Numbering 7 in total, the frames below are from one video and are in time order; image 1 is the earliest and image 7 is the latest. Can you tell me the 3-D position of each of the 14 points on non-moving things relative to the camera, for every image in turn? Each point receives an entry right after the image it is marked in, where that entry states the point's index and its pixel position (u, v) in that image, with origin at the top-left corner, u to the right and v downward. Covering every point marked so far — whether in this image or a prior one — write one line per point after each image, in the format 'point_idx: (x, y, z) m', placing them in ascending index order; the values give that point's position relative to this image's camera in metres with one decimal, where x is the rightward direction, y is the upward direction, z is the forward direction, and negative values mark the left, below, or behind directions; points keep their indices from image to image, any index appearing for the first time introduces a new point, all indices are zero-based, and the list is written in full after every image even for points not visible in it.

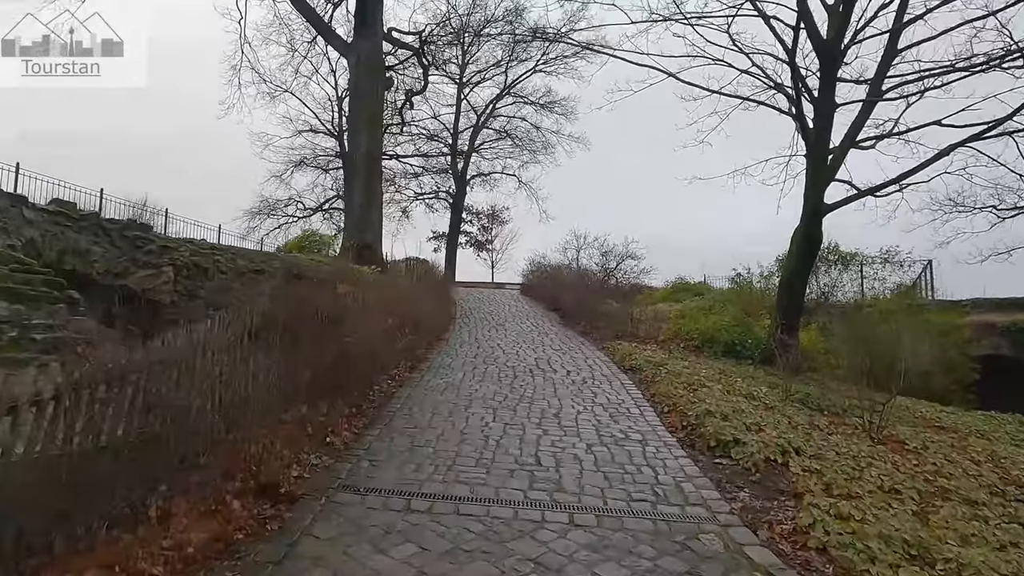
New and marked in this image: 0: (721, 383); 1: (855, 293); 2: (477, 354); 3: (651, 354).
0: (+2.6, -1.2, +8.0) m
1: (+8.6, -0.1, +16.3) m
2: (-0.5, -1.0, +10.0) m
3: (+2.3, -1.1, +10.5) m
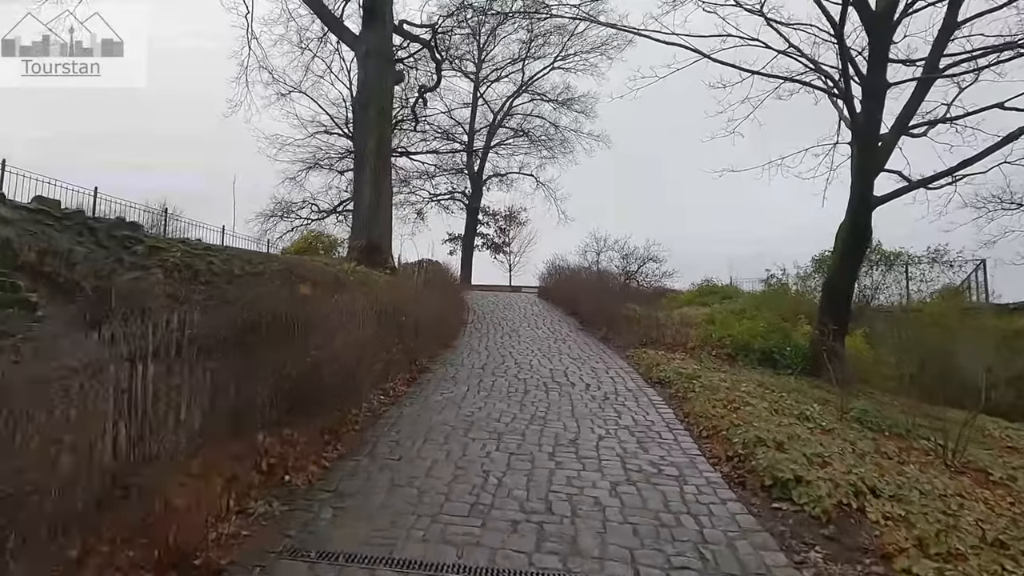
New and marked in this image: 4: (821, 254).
0: (+2.7, -1.2, +6.9) m
1: (+9.0, -0.2, +15.0) m
2: (-0.4, -1.0, +9.0) m
3: (+2.4, -1.1, +9.4) m
4: (+7.7, +0.8, +16.2) m
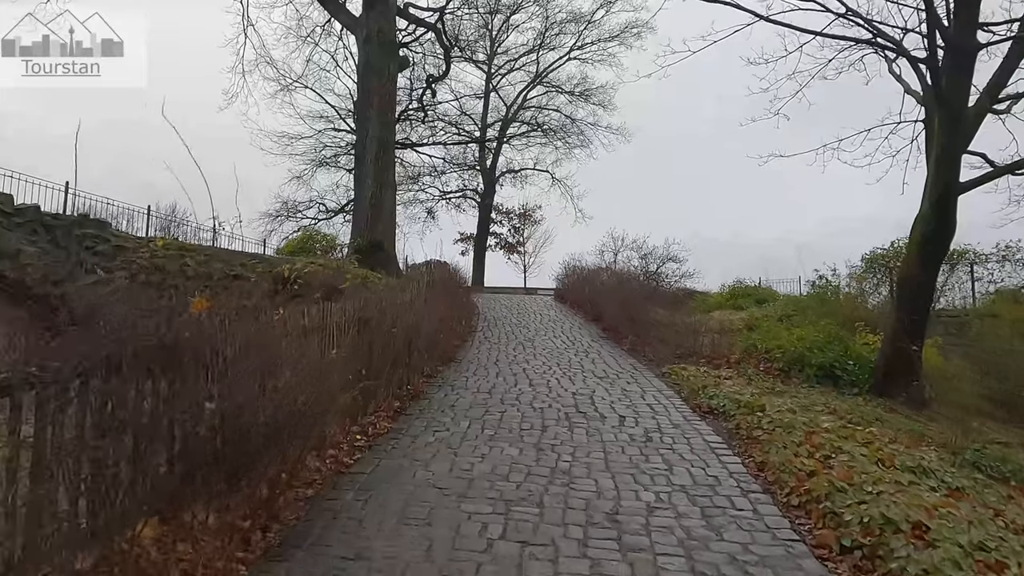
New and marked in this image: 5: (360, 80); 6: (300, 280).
0: (+2.8, -1.2, +5.2) m
1: (+9.2, -0.2, +13.2) m
2: (-0.2, -1.1, +7.4) m
3: (+2.6, -1.2, +7.8) m
4: (+8.0, +0.8, +14.5) m
5: (-4.2, +5.7, +17.8) m
6: (-3.9, +0.2, +12.3) m
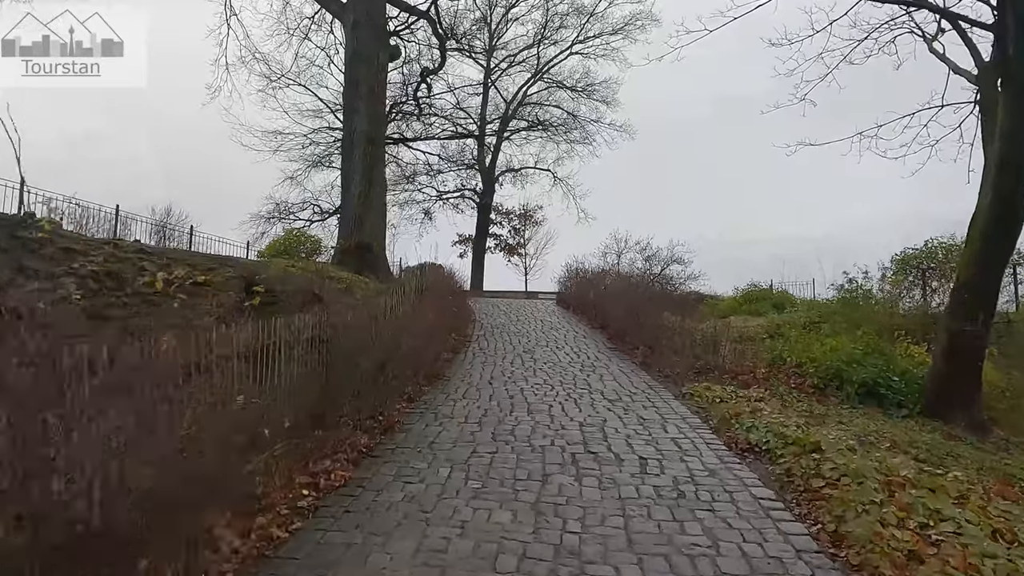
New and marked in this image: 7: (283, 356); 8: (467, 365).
0: (+2.7, -1.3, +4.0) m
1: (+9.2, -0.3, +12.0) m
2: (-0.3, -1.2, +6.2) m
3: (+2.6, -1.2, +6.6) m
4: (+8.0, +0.7, +13.2) m
5: (-4.2, +5.6, +16.6) m
6: (-4.0, 0.0, +11.1) m
7: (-1.6, -0.5, +4.5) m
8: (-0.6, -1.1, +9.4) m
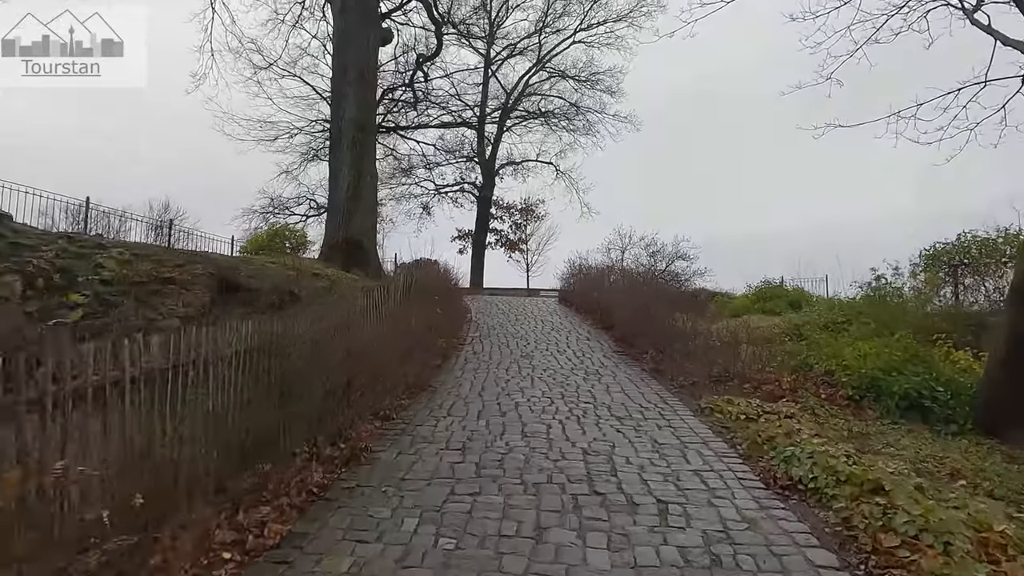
0: (+2.7, -1.3, +3.1) m
1: (+9.2, -0.2, +11.0) m
2: (-0.3, -1.2, +5.3) m
3: (+2.5, -1.2, +5.6) m
4: (+7.9, +0.8, +12.2) m
5: (-4.2, +5.6, +15.6) m
6: (-4.0, +0.1, +10.1) m
7: (-1.6, -0.5, +3.6) m
8: (-0.7, -1.1, +8.4) m
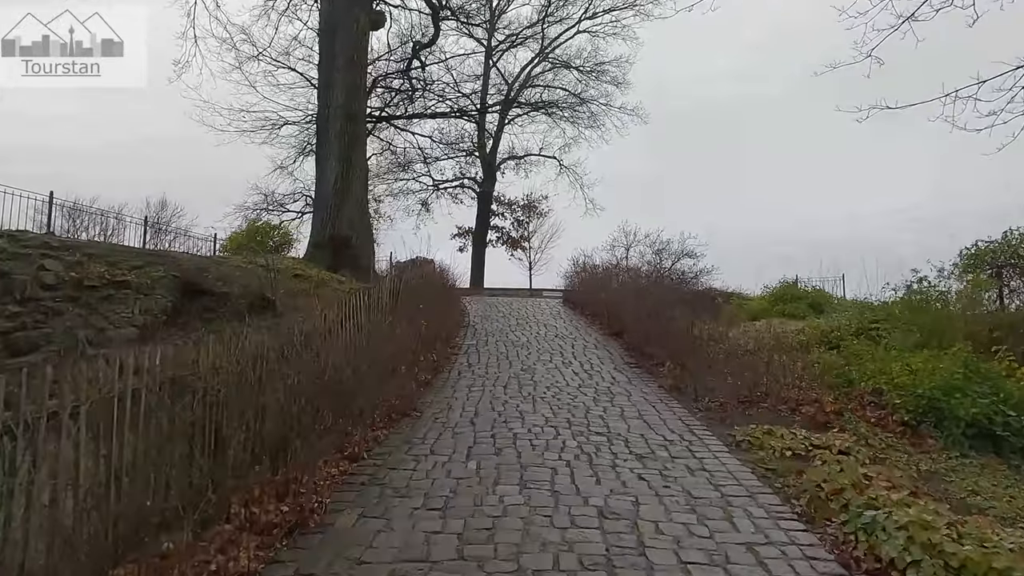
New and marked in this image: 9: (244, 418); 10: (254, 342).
0: (+2.6, -1.4, +2.0) m
1: (+9.2, -0.3, +9.9) m
2: (-0.4, -1.3, +4.2) m
3: (+2.5, -1.3, +4.5) m
4: (+7.9, +0.7, +11.1) m
5: (-4.2, +5.6, +14.5) m
6: (-4.0, 0.0, +9.1) m
7: (-1.7, -0.6, +2.5) m
8: (-0.7, -1.2, +7.4) m
9: (-1.5, -0.7, +3.7) m
10: (-1.5, -0.3, +3.9) m
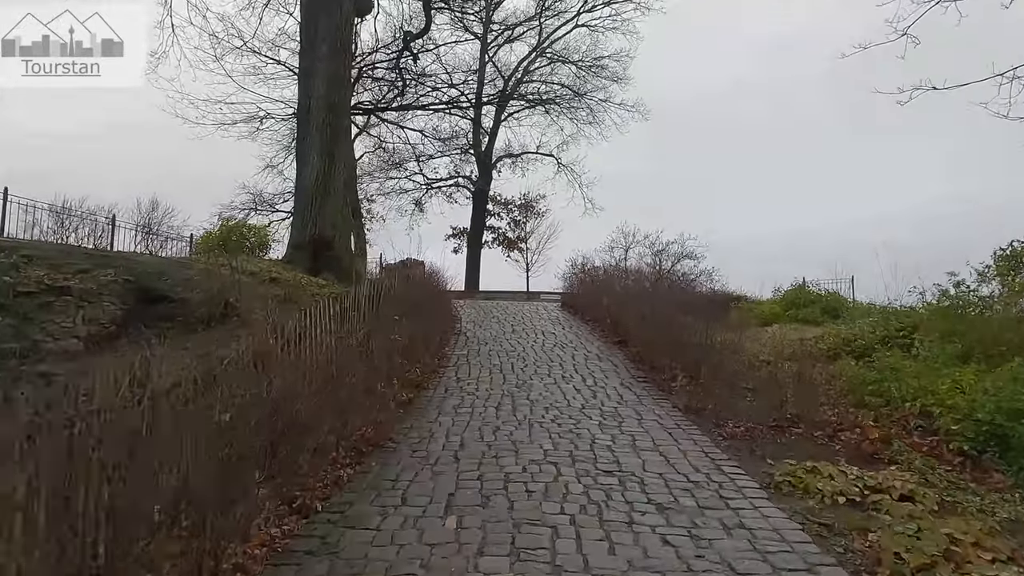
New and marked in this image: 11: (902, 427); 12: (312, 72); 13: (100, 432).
0: (+2.6, -1.5, +1.0) m
1: (+9.1, -0.4, +9.0) m
2: (-0.4, -1.3, +3.2) m
3: (+2.4, -1.4, +3.6) m
4: (+7.8, +0.7, +10.2) m
5: (-4.3, +5.5, +13.6) m
6: (-4.1, -0.1, +8.1) m
7: (-1.7, -0.6, +1.5) m
8: (-0.8, -1.2, +6.4) m
9: (-1.5, -0.8, +2.7) m
10: (-1.6, -0.4, +2.9) m
11: (+3.6, -1.3, +6.1) m
12: (-4.0, +4.3, +13.1) m
13: (-1.6, -0.6, +2.4) m
